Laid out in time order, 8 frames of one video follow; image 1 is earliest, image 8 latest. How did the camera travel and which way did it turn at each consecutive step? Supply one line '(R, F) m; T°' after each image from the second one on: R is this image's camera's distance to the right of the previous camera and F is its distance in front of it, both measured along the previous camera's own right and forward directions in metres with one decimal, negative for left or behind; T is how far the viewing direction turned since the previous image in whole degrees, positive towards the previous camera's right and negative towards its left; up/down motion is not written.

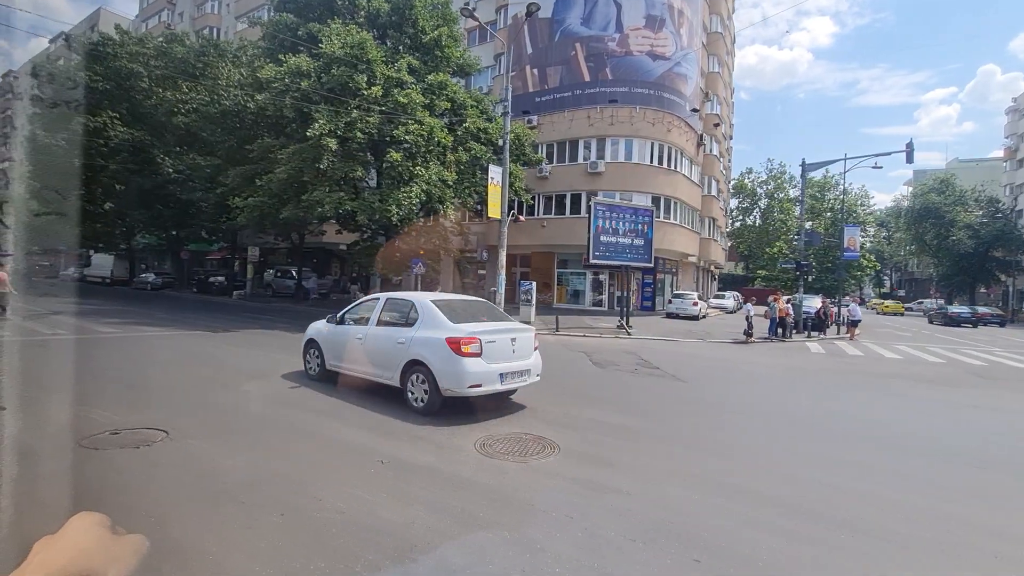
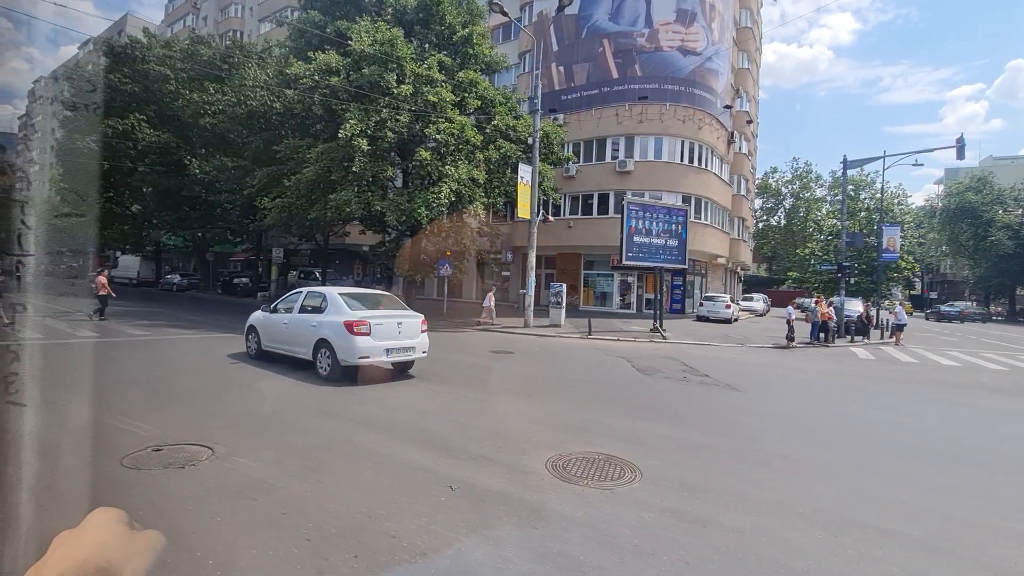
(-0.5, +0.5) m; -2°
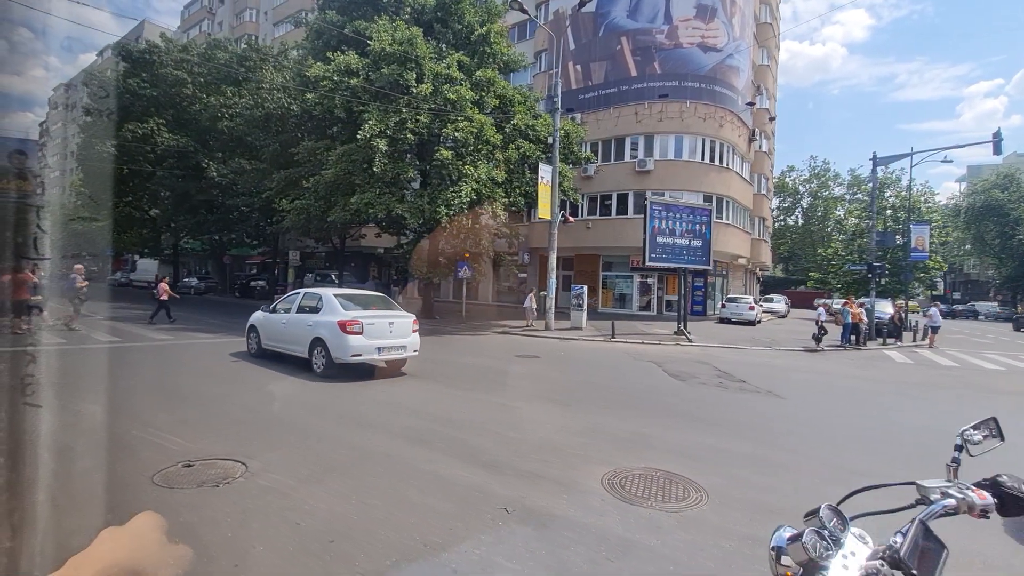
(-0.4, +0.3) m; -1°
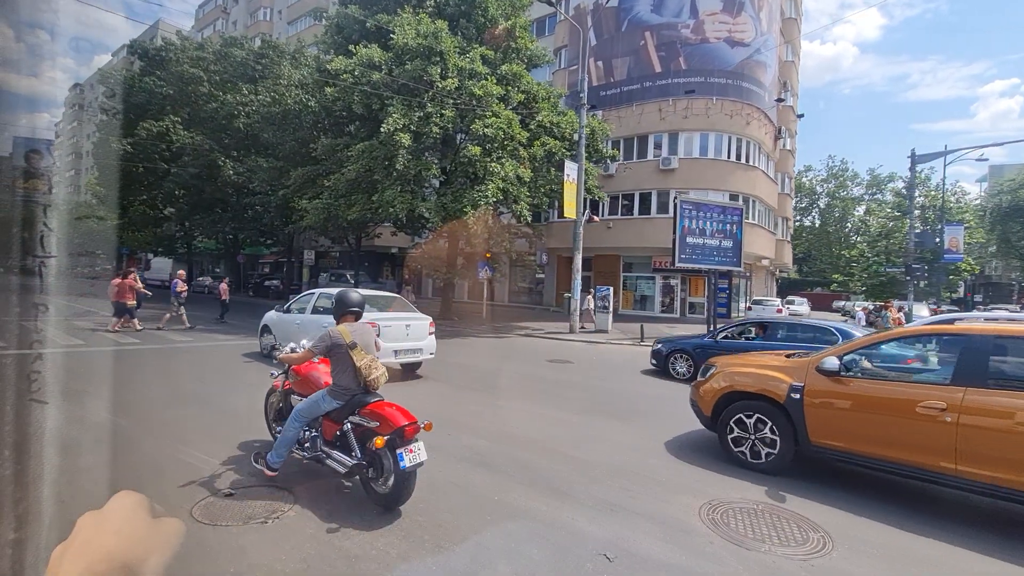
(-0.6, +0.5) m; -1°
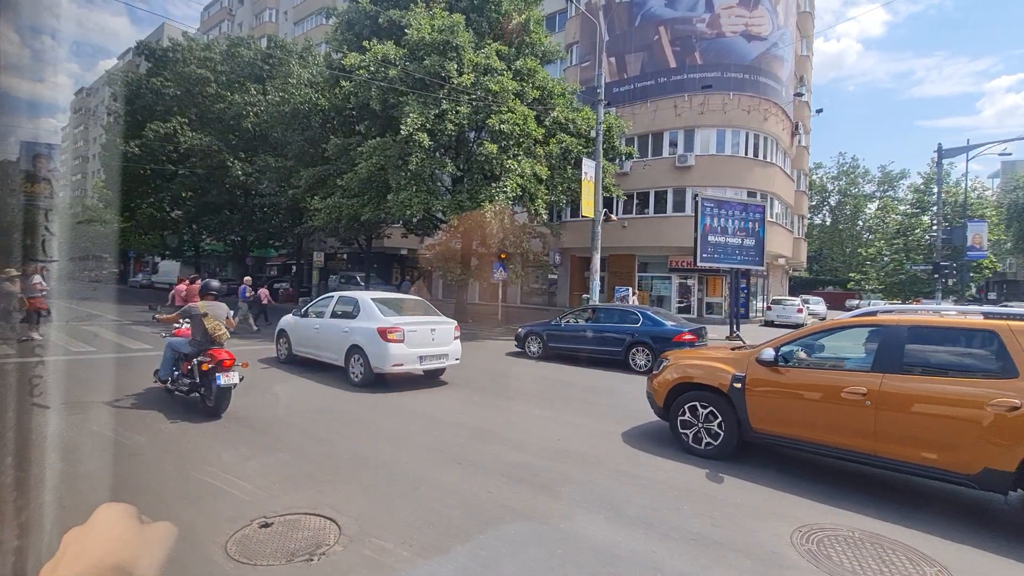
(-0.4, +0.4) m; 0°
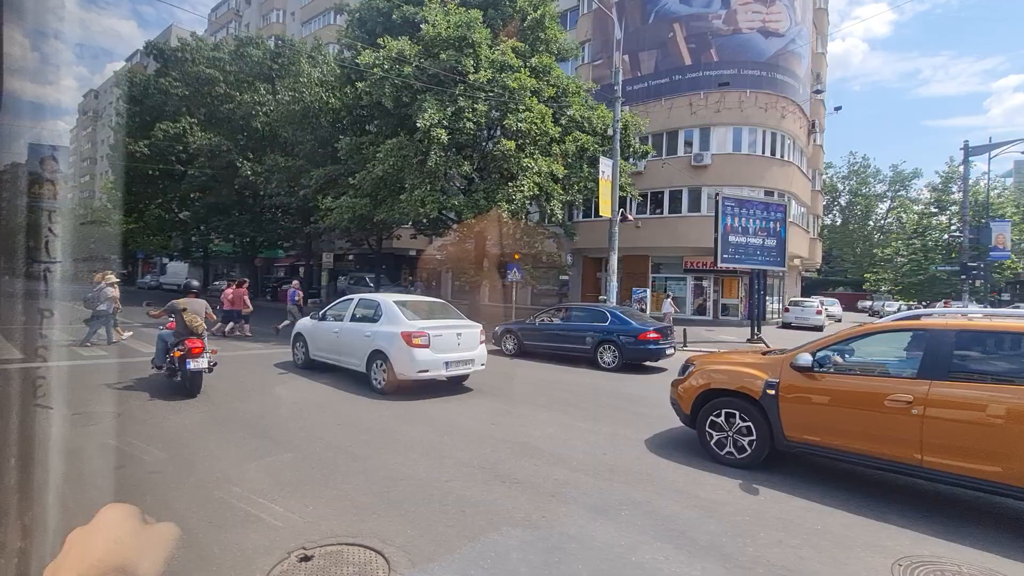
(-0.4, +0.3) m; 0°
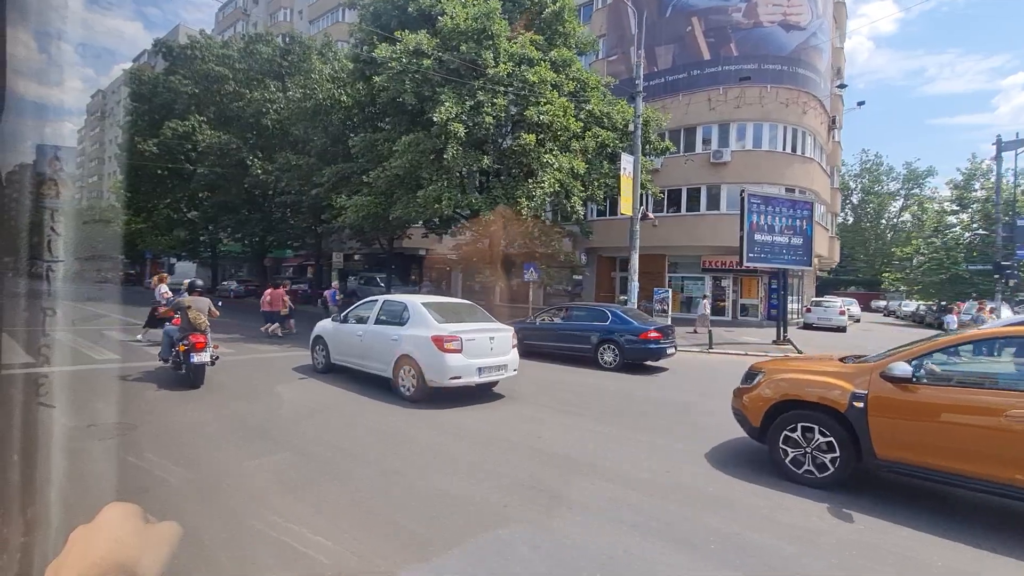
(-0.5, +0.4) m; 0°
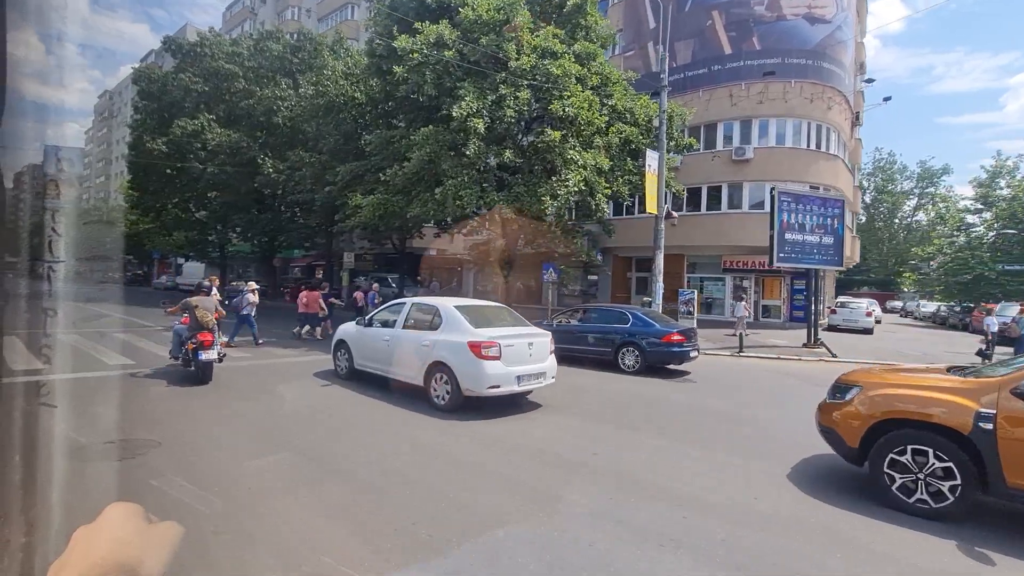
(-0.5, +0.5) m; 0°
